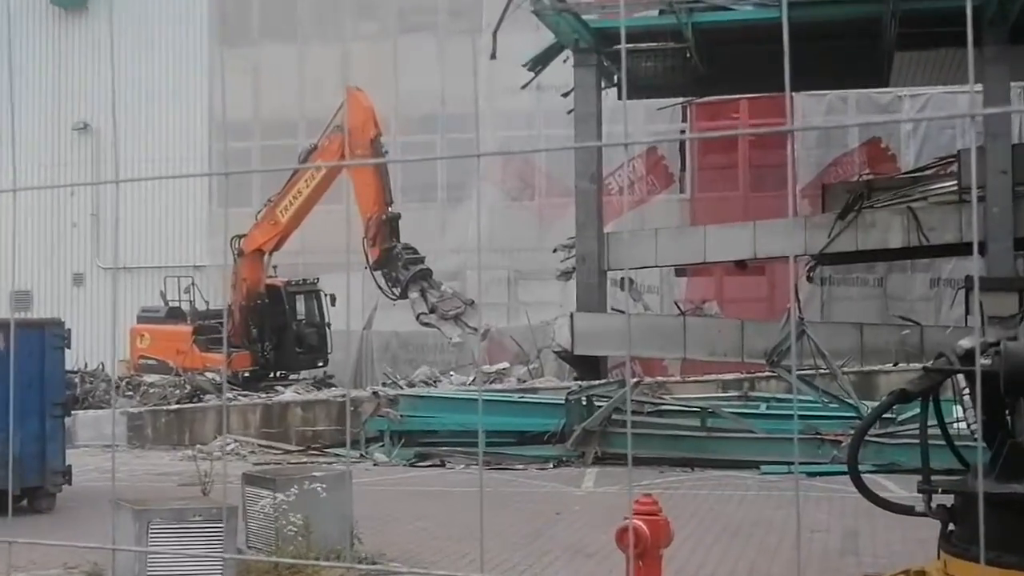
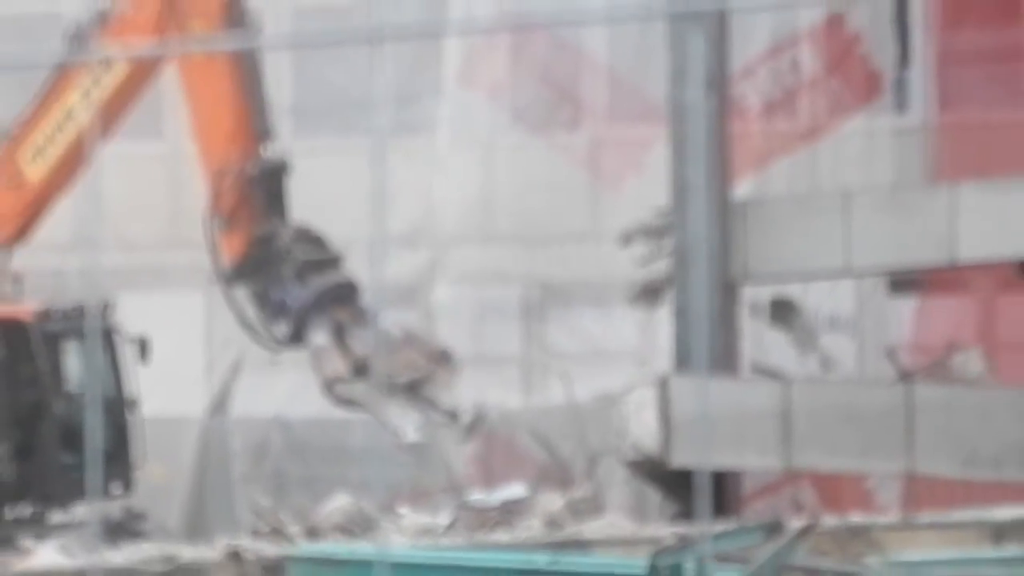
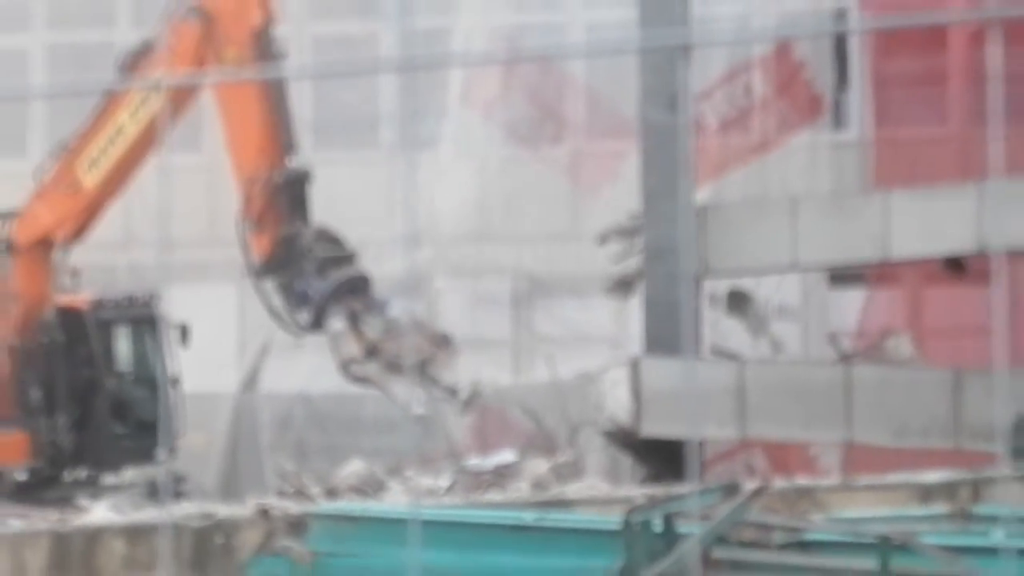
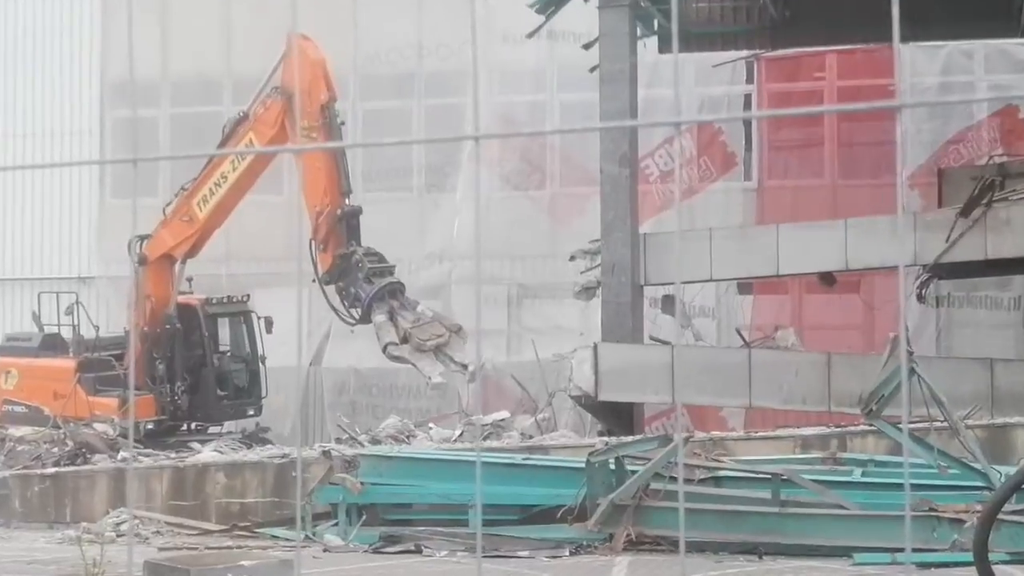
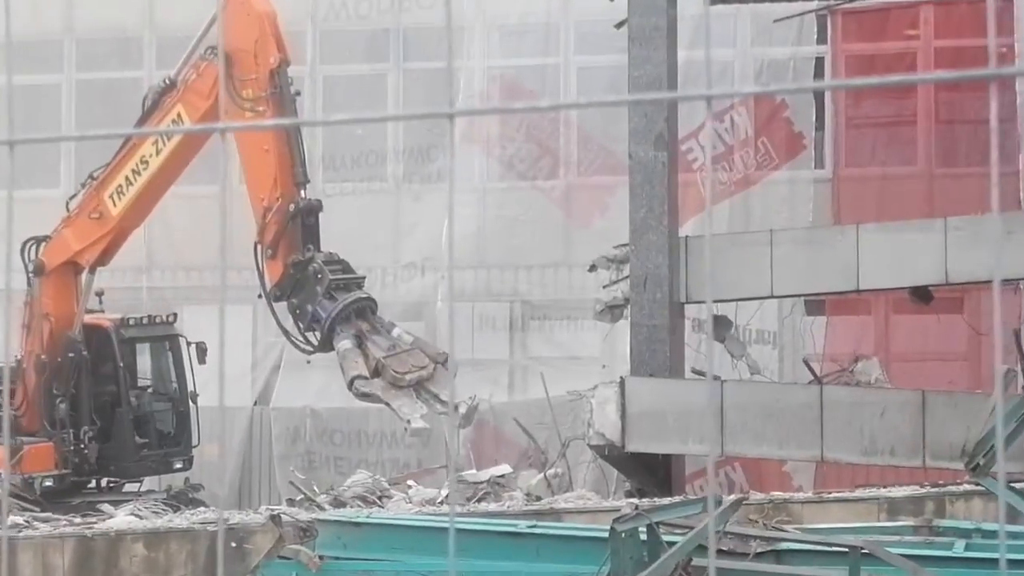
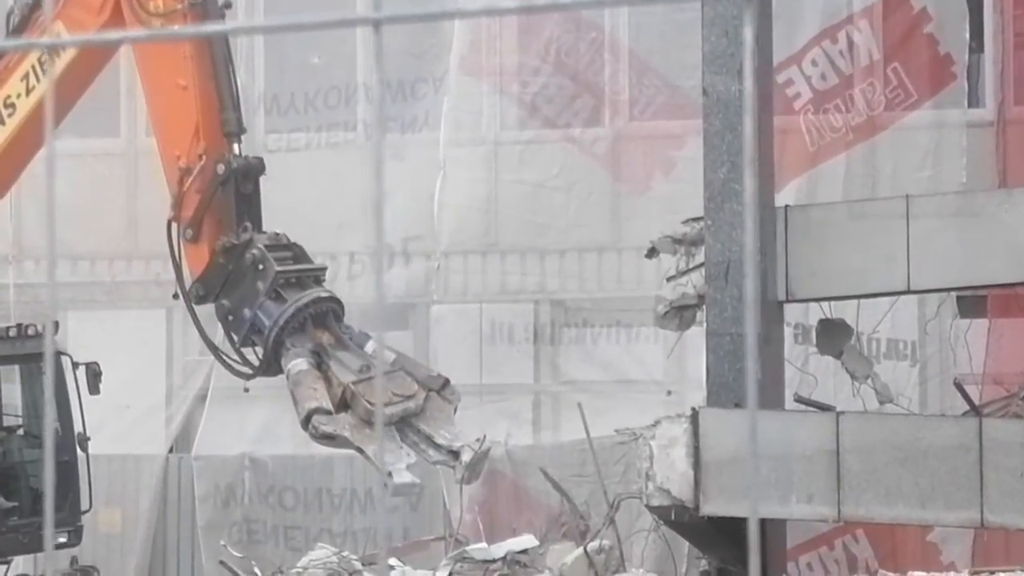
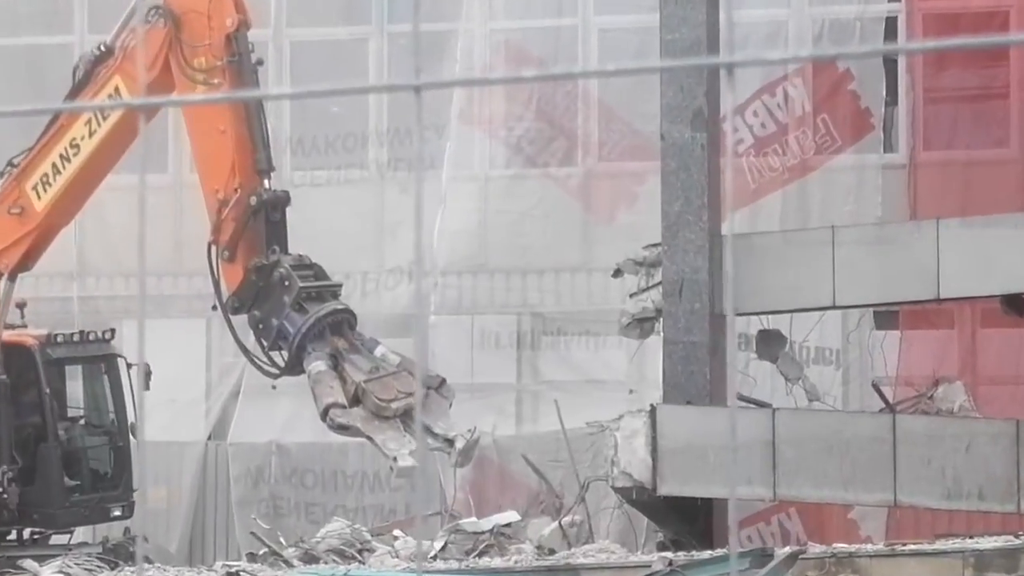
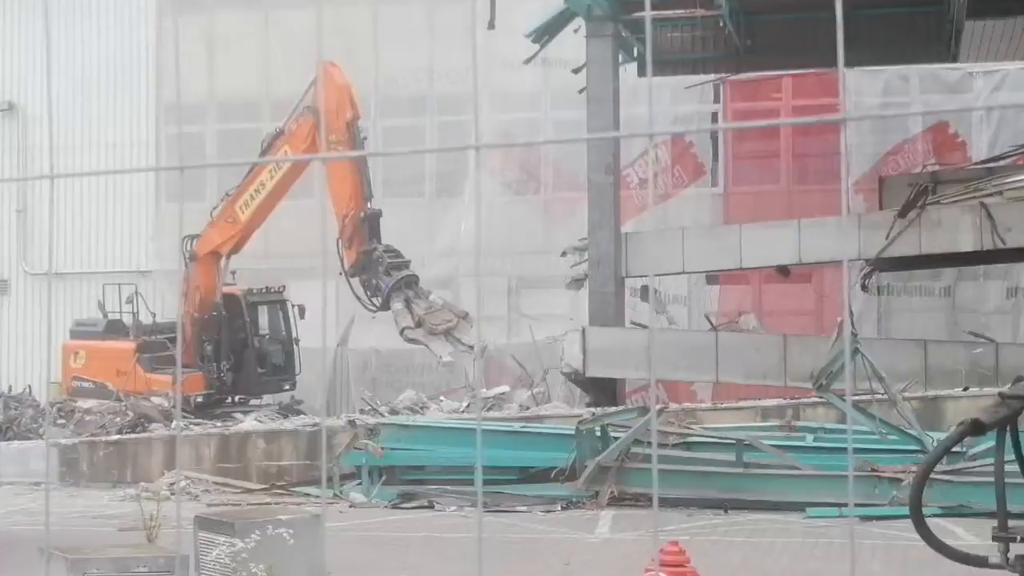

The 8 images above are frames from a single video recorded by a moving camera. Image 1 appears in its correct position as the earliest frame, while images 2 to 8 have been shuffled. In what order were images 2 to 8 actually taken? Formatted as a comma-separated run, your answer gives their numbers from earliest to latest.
8, 4, 5, 7, 6, 2, 3
